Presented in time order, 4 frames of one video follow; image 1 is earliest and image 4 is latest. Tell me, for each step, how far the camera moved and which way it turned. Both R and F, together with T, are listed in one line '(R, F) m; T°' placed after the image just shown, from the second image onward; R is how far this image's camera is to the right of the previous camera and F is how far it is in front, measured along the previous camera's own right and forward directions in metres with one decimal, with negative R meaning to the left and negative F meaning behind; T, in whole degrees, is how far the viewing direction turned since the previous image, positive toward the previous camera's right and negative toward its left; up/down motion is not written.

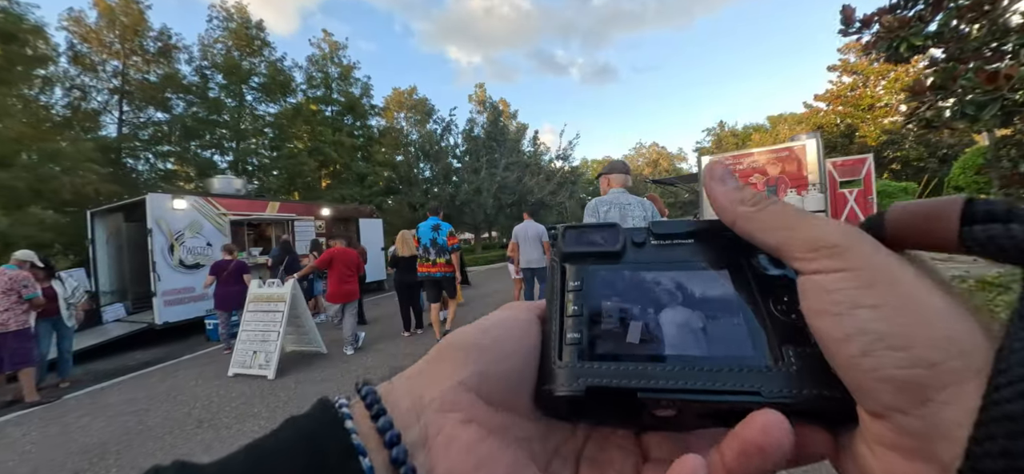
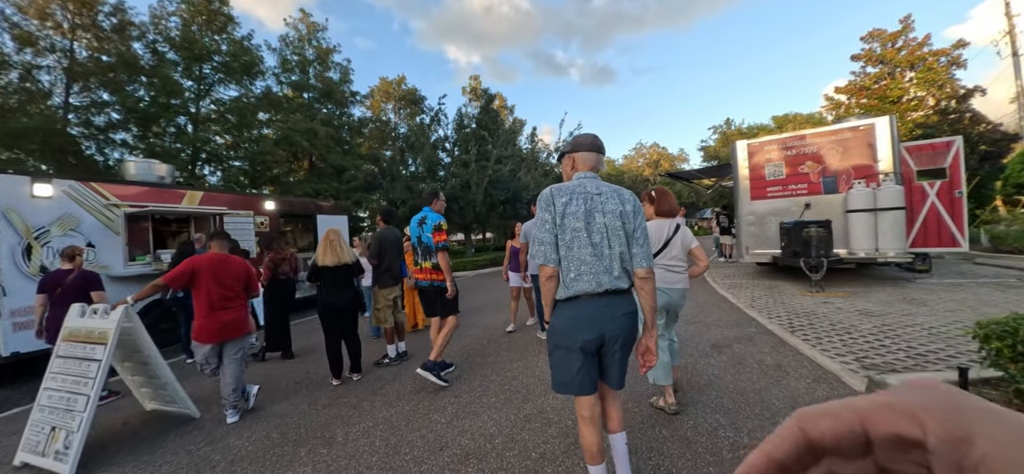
(+0.2, +2.0) m; 0°
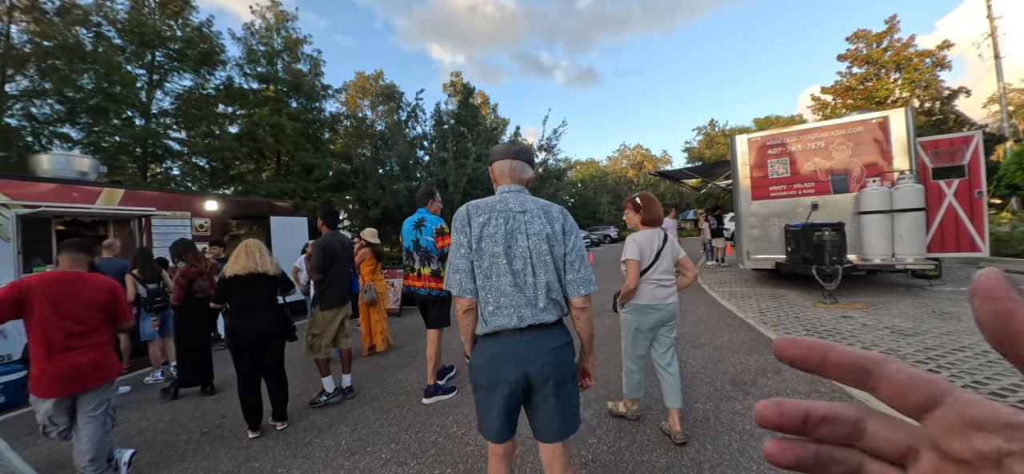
(+0.1, +0.9) m; +2°
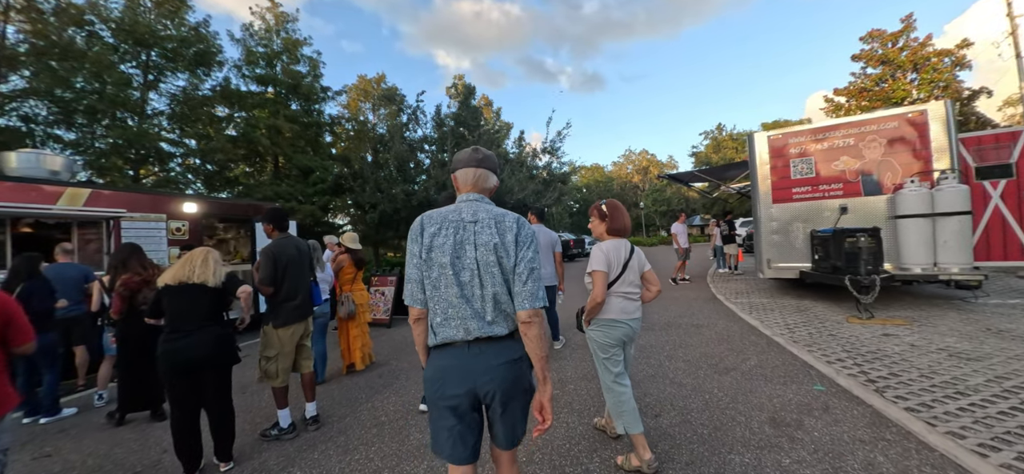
(+0.1, +0.6) m; -1°
